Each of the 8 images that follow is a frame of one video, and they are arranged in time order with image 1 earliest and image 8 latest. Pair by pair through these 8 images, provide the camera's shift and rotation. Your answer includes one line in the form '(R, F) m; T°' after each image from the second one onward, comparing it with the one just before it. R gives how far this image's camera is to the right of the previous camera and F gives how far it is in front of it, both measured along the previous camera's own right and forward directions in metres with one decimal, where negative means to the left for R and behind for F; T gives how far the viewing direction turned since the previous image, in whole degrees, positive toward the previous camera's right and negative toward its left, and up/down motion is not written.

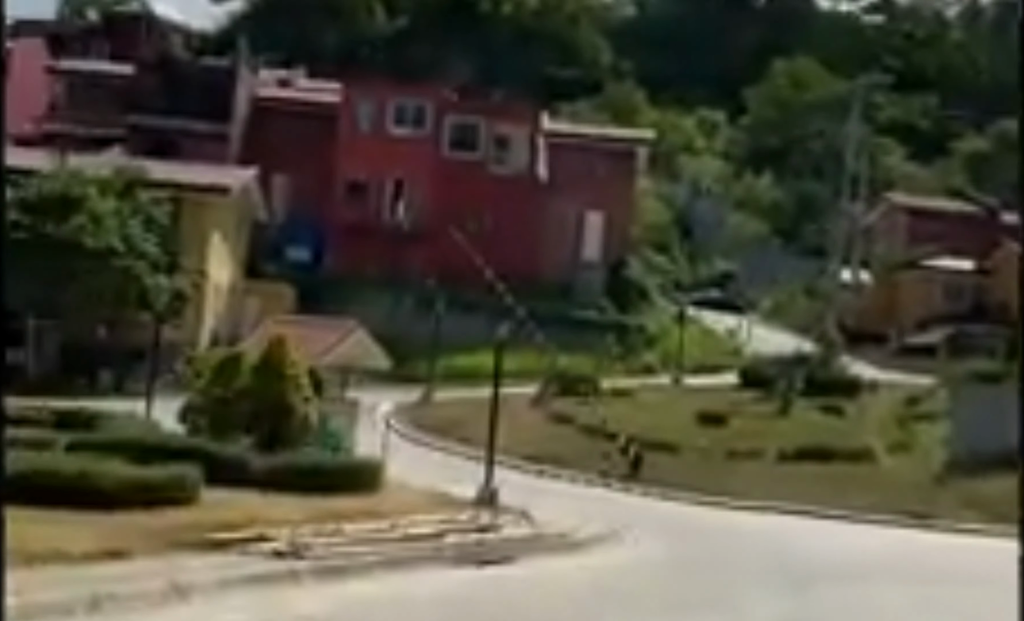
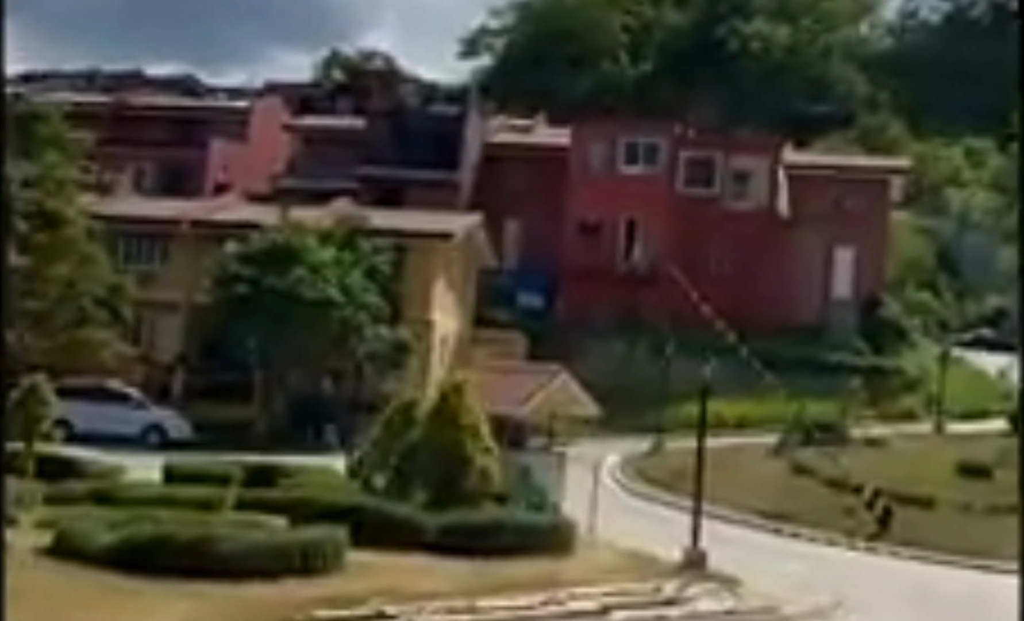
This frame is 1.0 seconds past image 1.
(+0.9, +2.5) m; -11°
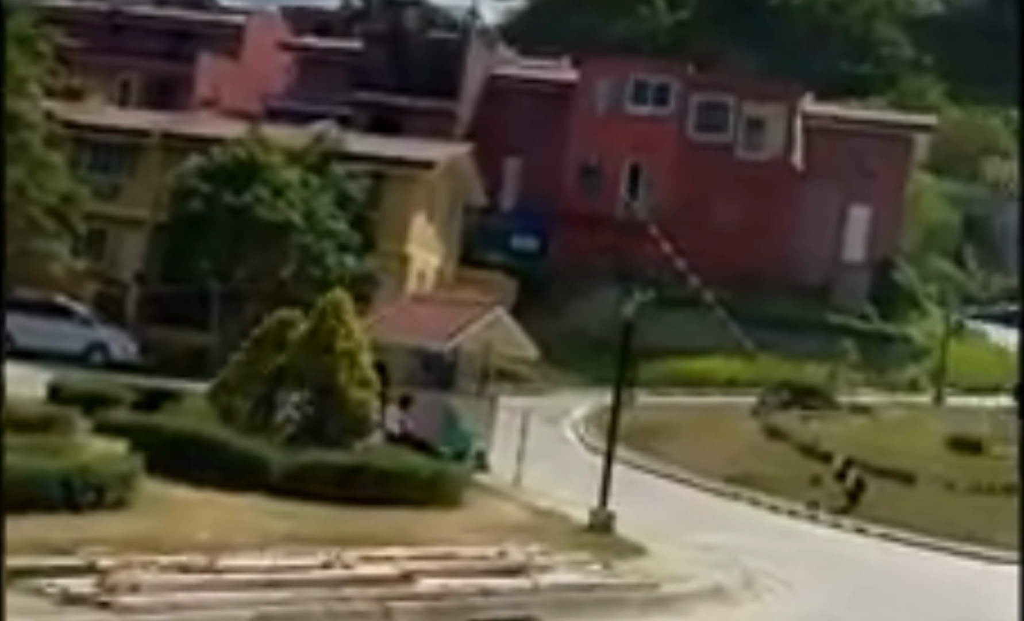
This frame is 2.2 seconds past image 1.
(+1.8, +2.7) m; -1°
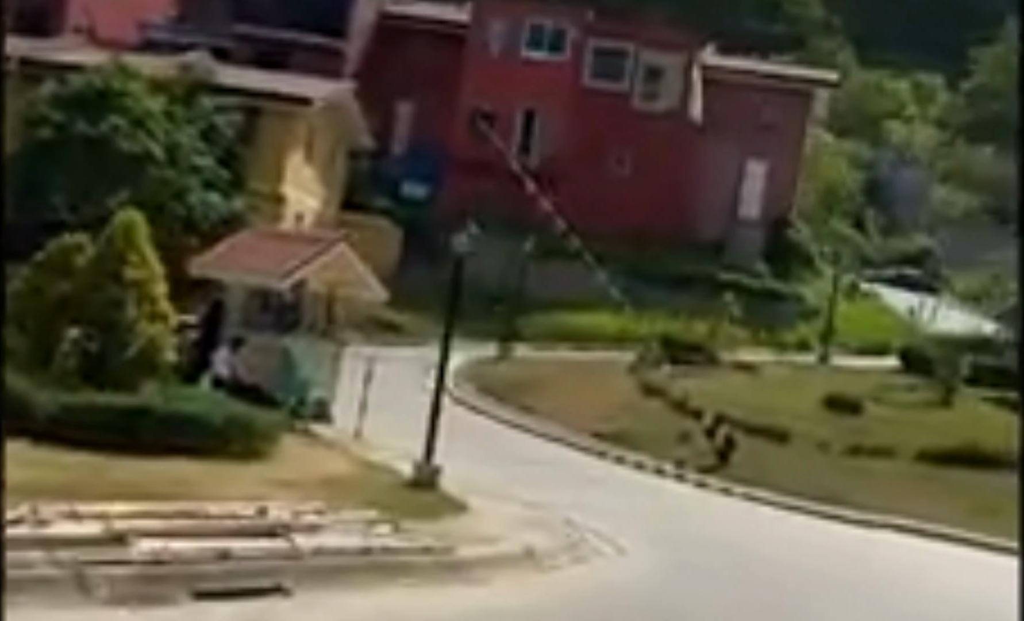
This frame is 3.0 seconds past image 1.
(+1.1, +1.6) m; +4°
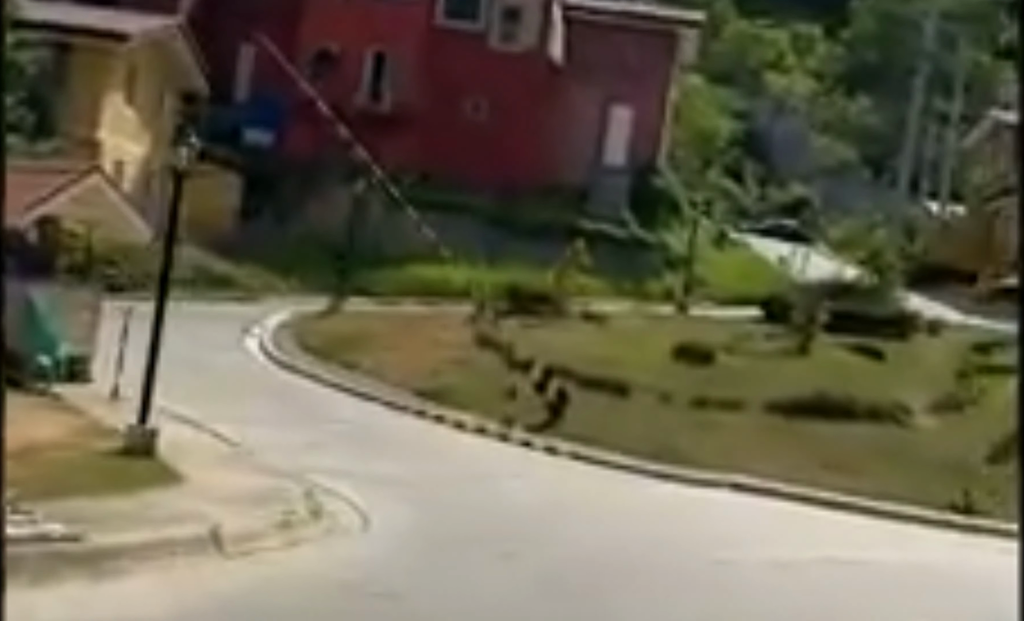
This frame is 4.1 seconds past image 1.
(+1.6, +2.6) m; +4°
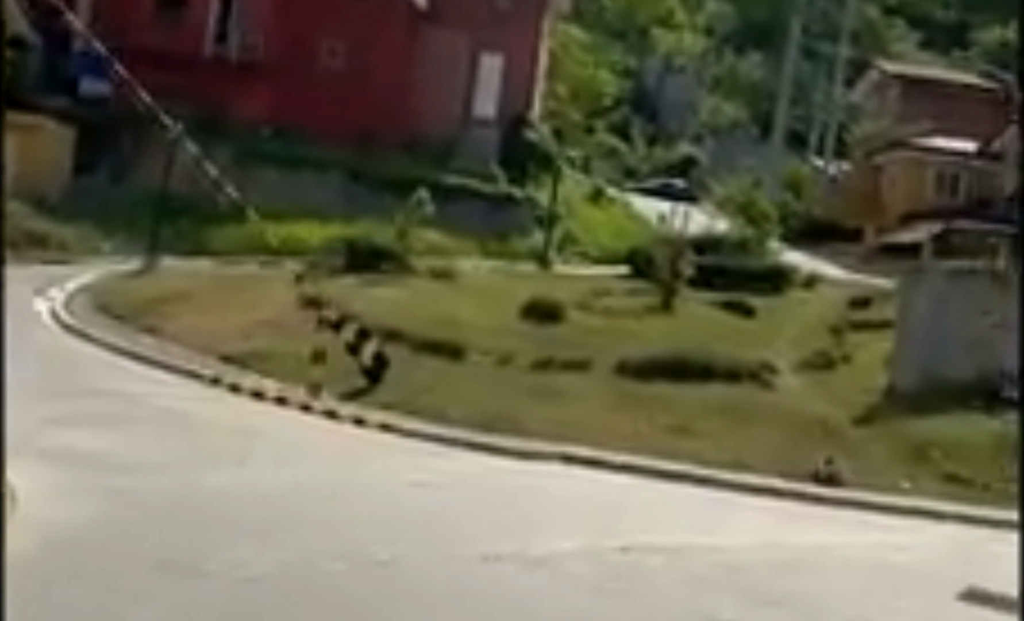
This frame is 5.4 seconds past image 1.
(+1.5, +3.0) m; +4°
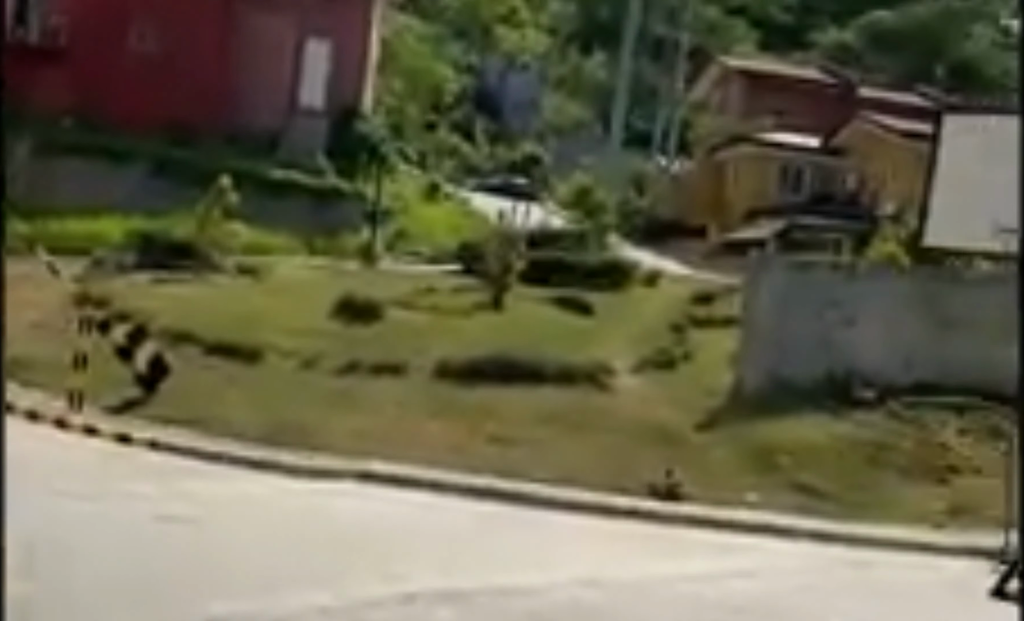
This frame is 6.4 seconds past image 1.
(+0.7, +2.5) m; +6°
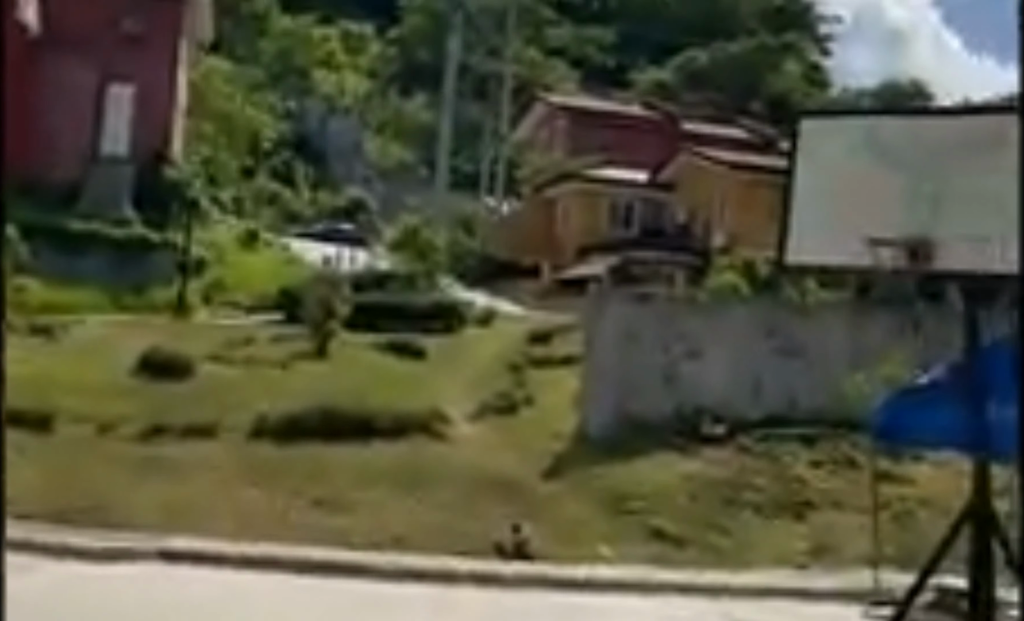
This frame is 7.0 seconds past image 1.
(+0.1, +1.8) m; +7°
